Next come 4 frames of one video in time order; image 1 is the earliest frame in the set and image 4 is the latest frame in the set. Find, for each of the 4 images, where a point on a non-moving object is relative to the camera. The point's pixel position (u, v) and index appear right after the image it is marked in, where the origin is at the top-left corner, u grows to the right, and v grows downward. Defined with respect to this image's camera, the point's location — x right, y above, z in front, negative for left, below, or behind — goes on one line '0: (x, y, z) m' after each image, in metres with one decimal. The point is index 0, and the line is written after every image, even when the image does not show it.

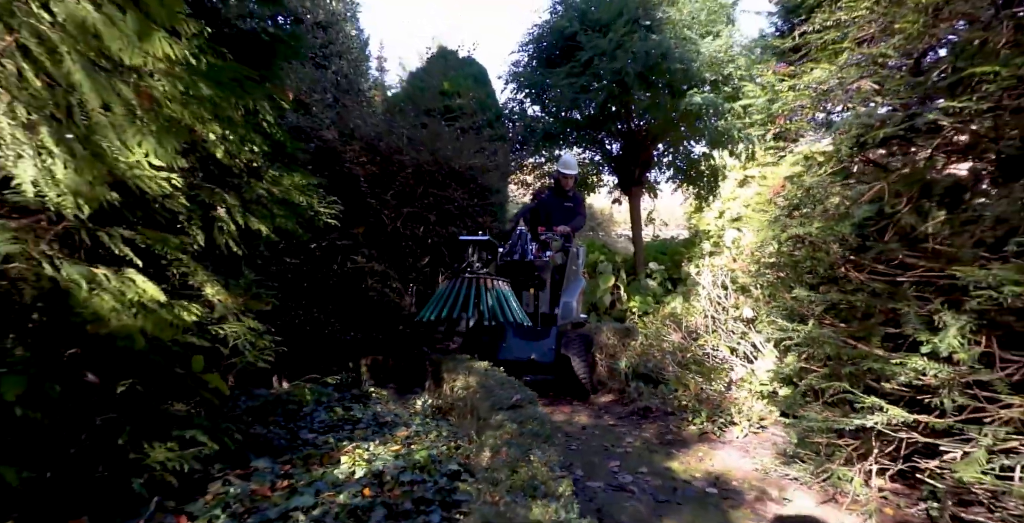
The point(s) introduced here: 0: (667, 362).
0: (+1.9, -1.2, +7.3) m
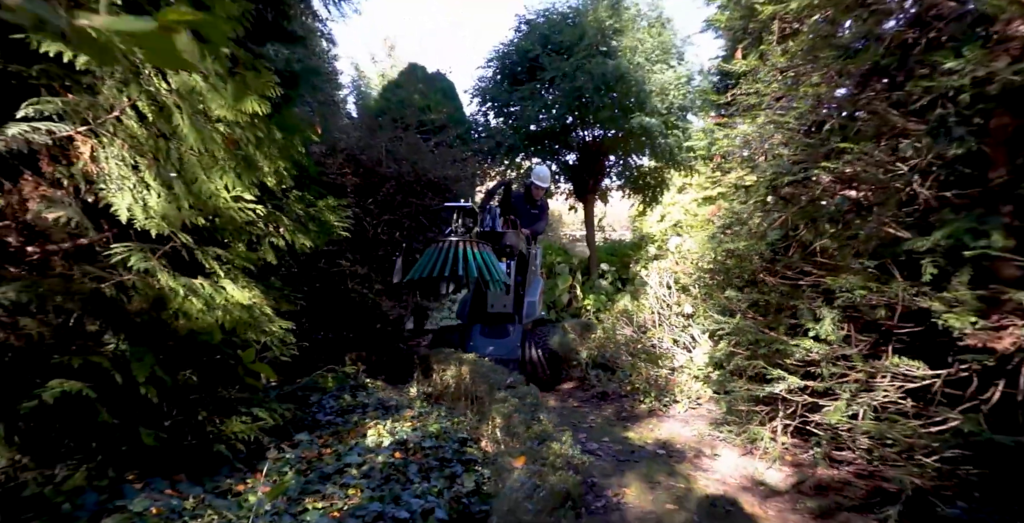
0: (+1.6, -1.3, +8.4) m
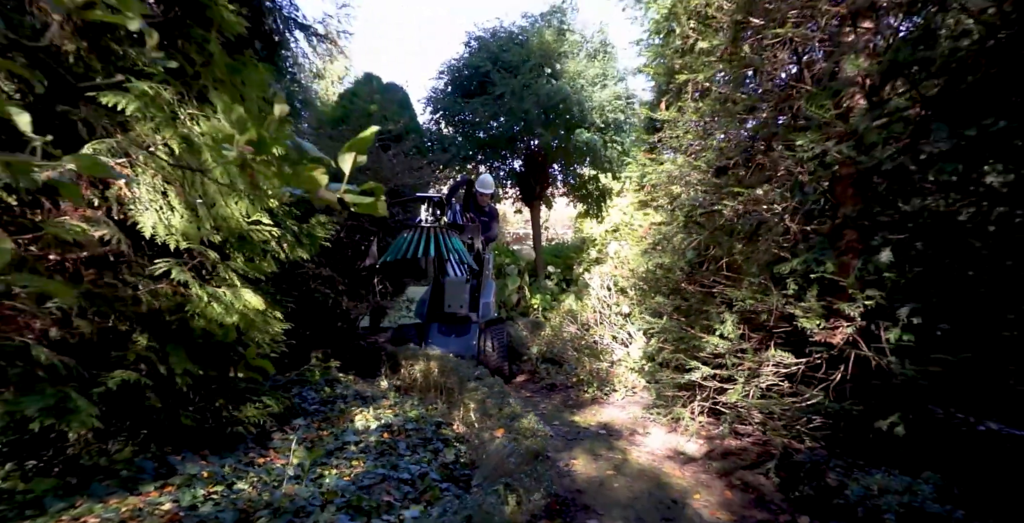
0: (+0.9, -1.4, +9.4) m
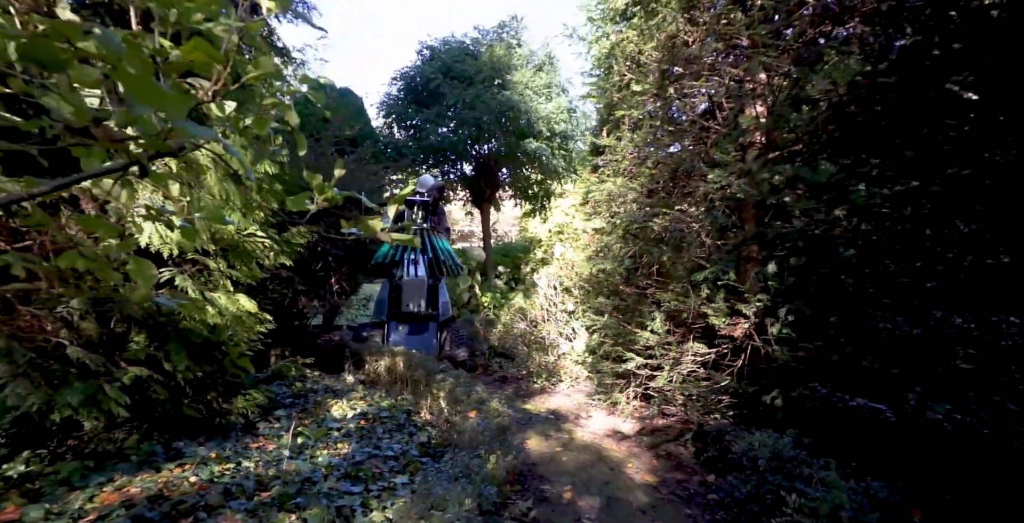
0: (+0.1, -1.4, +10.2) m
